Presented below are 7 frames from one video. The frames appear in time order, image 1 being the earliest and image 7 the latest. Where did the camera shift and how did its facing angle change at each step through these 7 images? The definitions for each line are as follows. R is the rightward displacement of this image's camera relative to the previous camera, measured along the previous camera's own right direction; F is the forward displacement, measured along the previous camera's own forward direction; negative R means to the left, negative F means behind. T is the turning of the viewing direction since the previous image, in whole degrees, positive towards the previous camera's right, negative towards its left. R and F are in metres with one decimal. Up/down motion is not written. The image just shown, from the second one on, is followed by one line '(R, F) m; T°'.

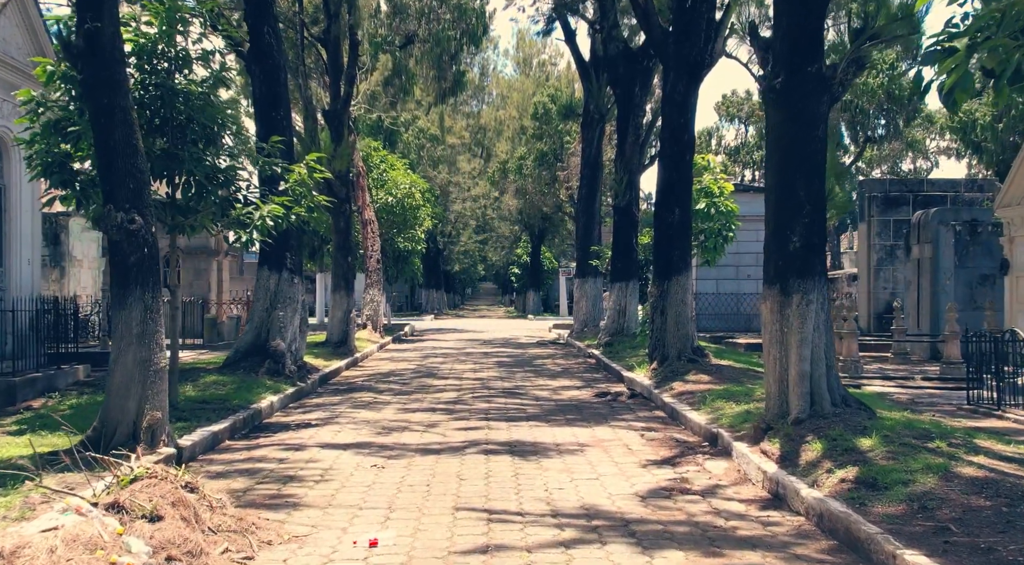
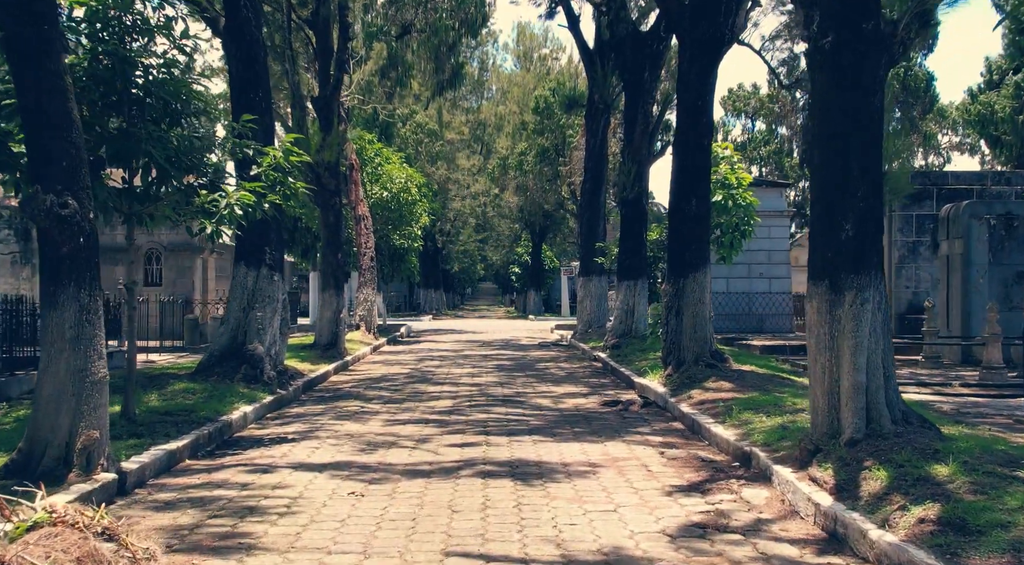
(0.0, +1.7) m; 0°
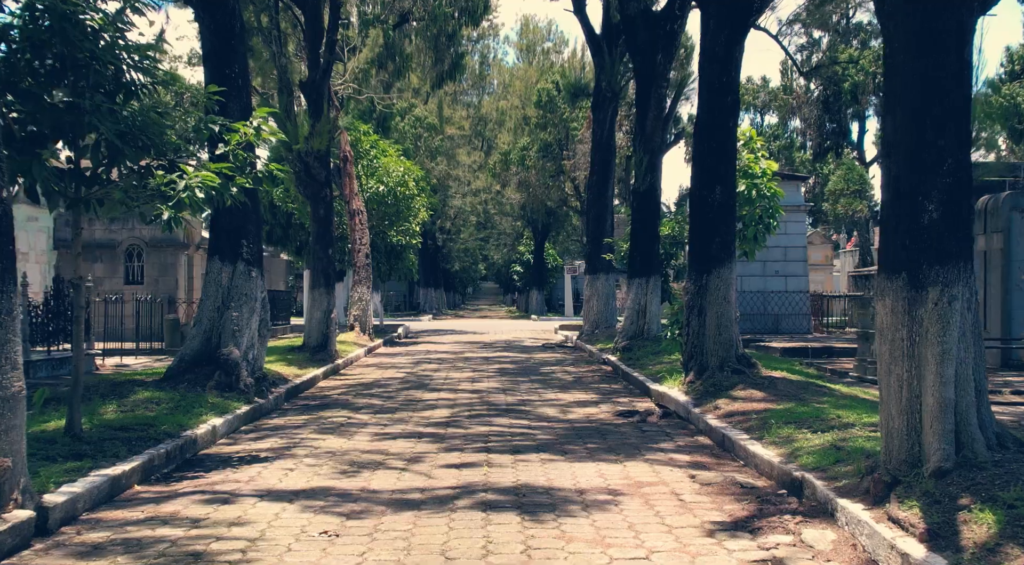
(0.0, +1.7) m; 0°
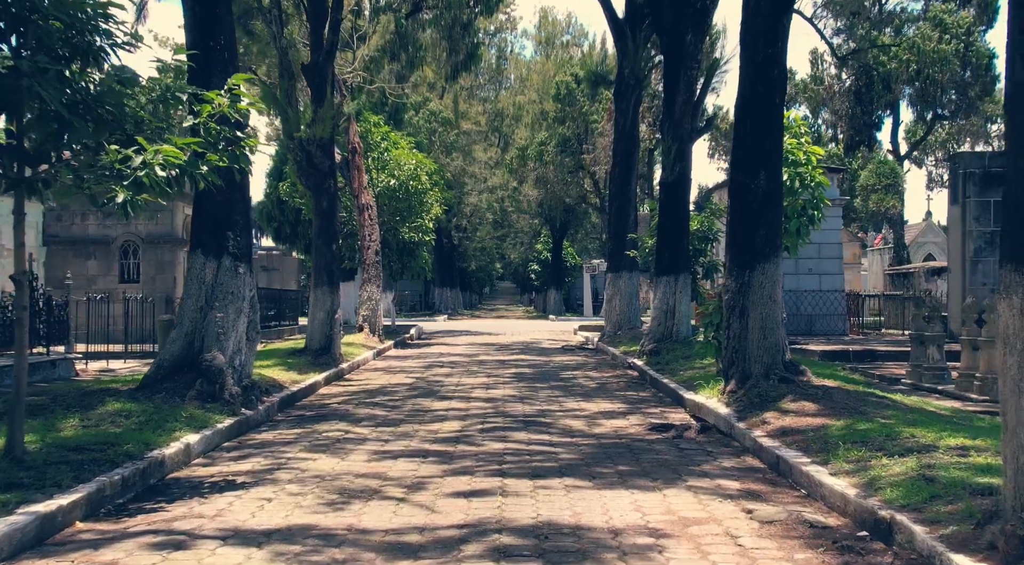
(0.0, +1.7) m; -1°
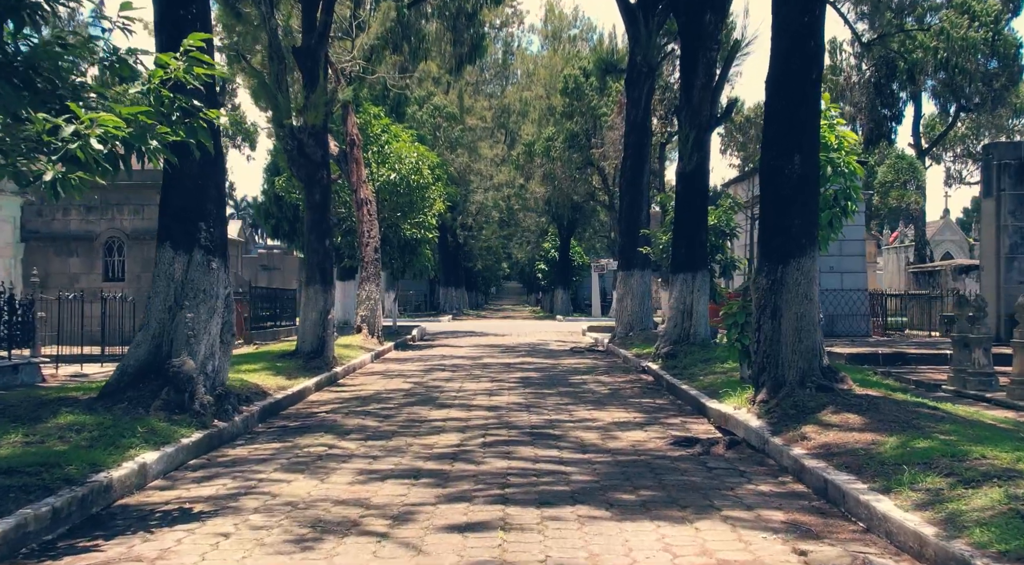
(0.0, +1.5) m; 0°
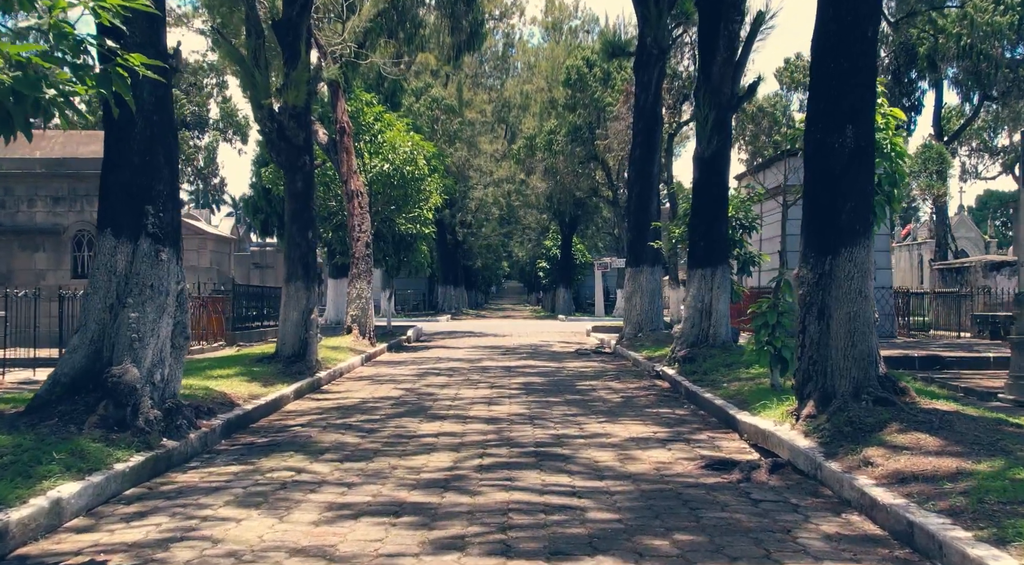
(0.0, +1.9) m; 0°
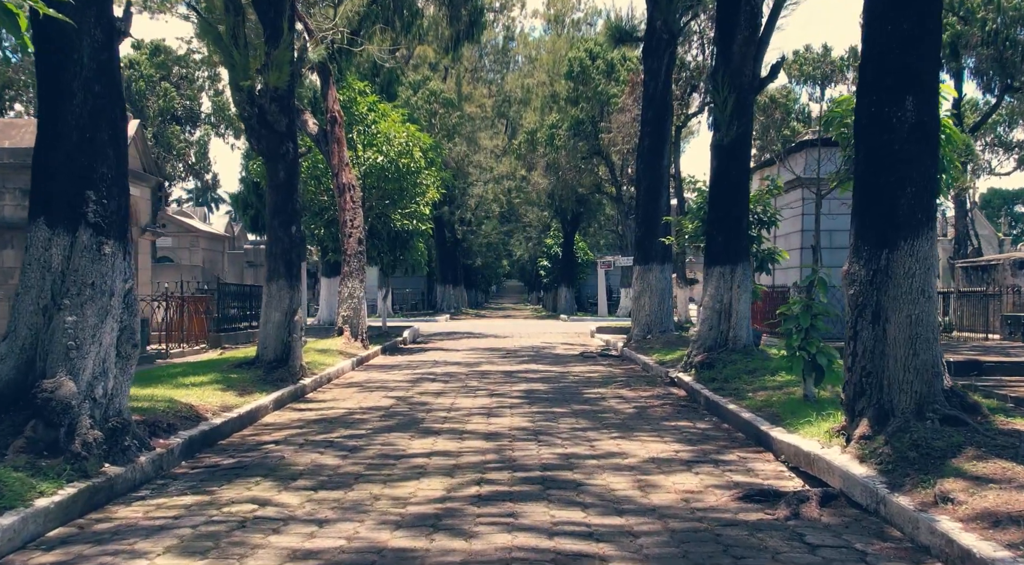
(0.0, +1.6) m; 0°
